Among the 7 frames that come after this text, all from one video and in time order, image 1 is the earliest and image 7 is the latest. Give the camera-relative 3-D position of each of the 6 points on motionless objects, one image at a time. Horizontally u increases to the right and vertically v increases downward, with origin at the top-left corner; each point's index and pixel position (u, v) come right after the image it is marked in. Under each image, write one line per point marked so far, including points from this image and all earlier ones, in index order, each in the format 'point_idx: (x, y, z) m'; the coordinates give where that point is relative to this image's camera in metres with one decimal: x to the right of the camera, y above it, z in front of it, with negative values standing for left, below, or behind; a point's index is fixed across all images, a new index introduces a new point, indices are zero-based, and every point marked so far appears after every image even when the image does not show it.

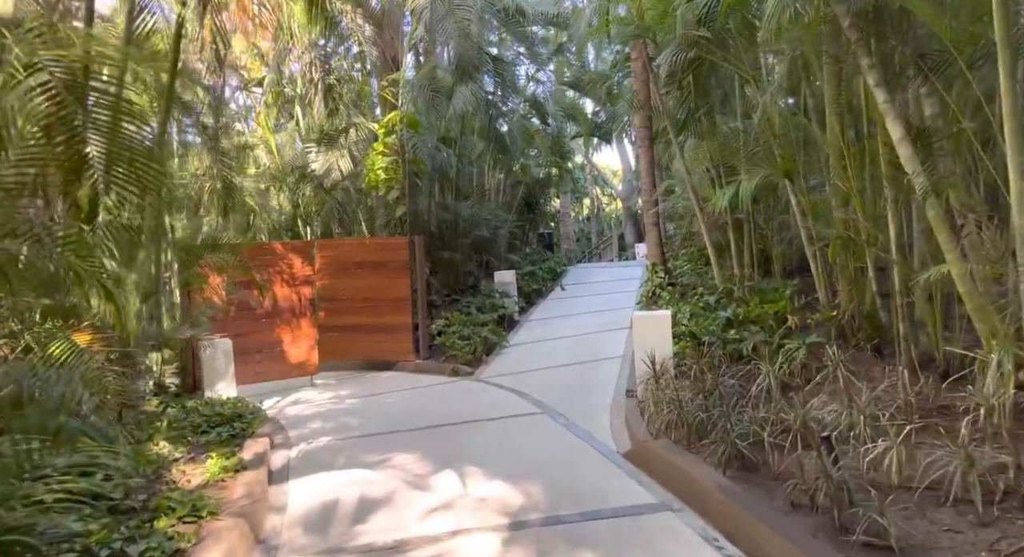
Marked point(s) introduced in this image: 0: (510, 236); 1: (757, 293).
0: (0.0, +0.7, +10.8) m
1: (+1.6, -0.1, +4.2) m
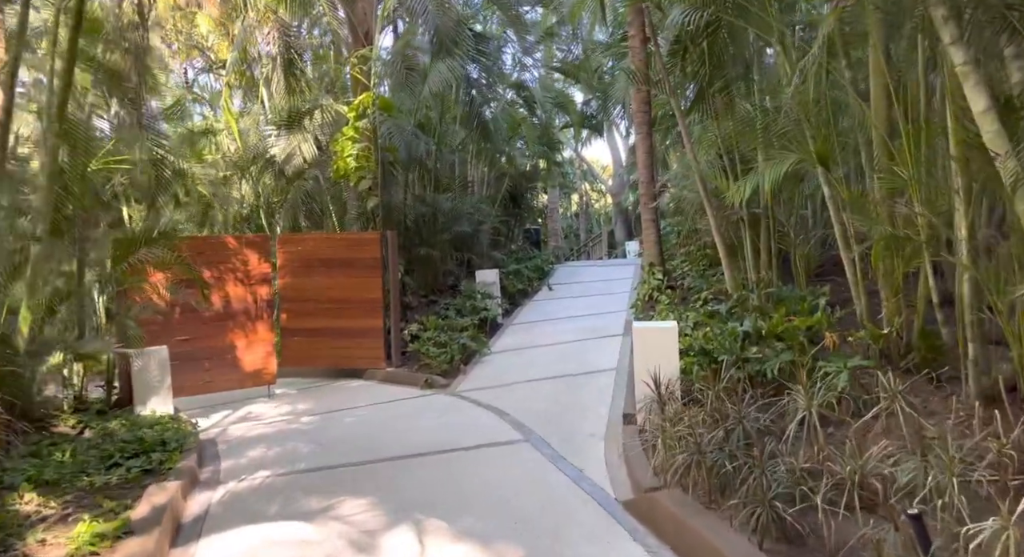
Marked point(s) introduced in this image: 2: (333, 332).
0: (-0.3, +0.7, +10.2) m
1: (+1.5, -0.1, +3.6) m
2: (-2.0, -0.6, +7.0) m
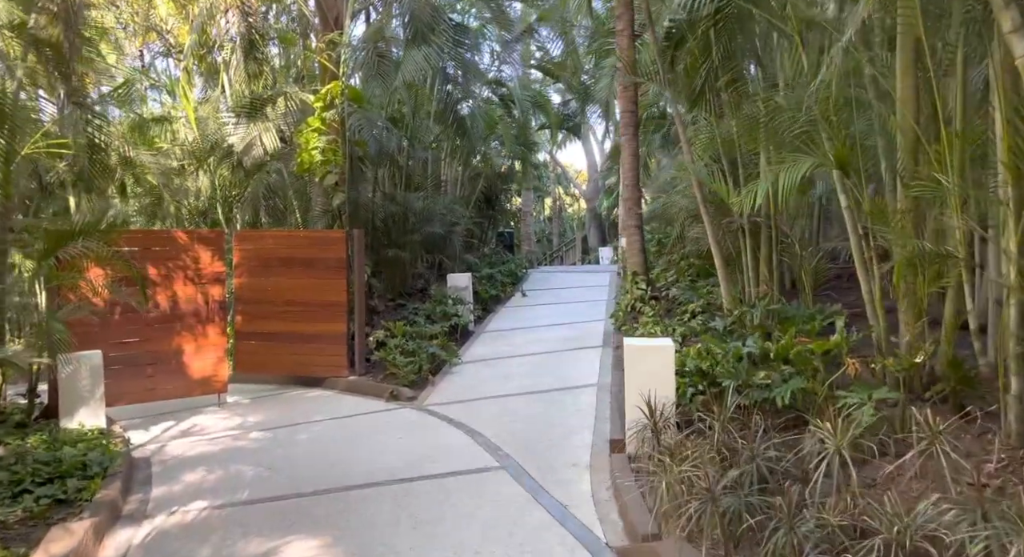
0: (-0.7, +0.7, +9.8) m
1: (+1.4, -0.2, +3.3) m
2: (-2.3, -0.6, +6.5) m
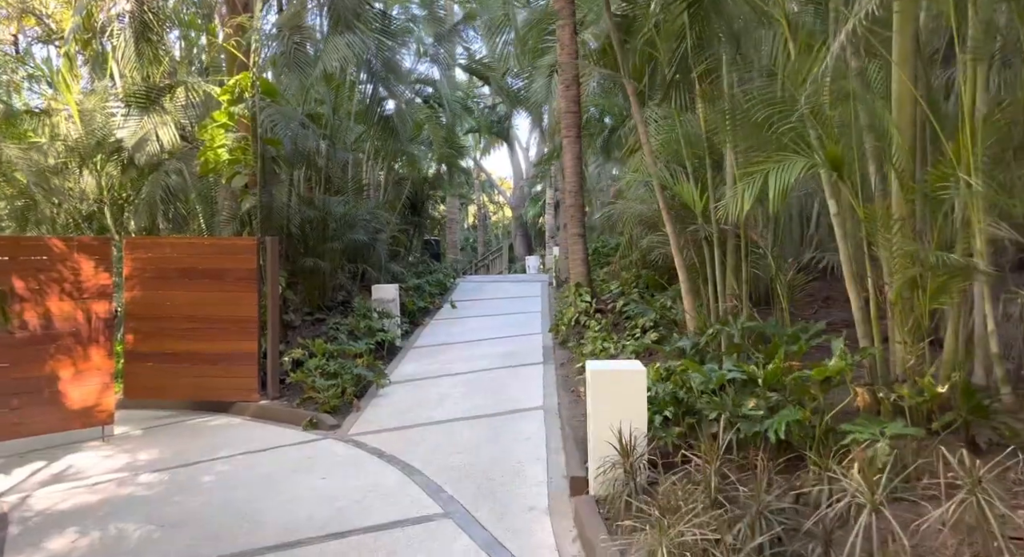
0: (-1.8, +0.5, +9.2) m
1: (+1.1, -0.3, +3.0) m
2: (-2.9, -0.7, +5.7) m
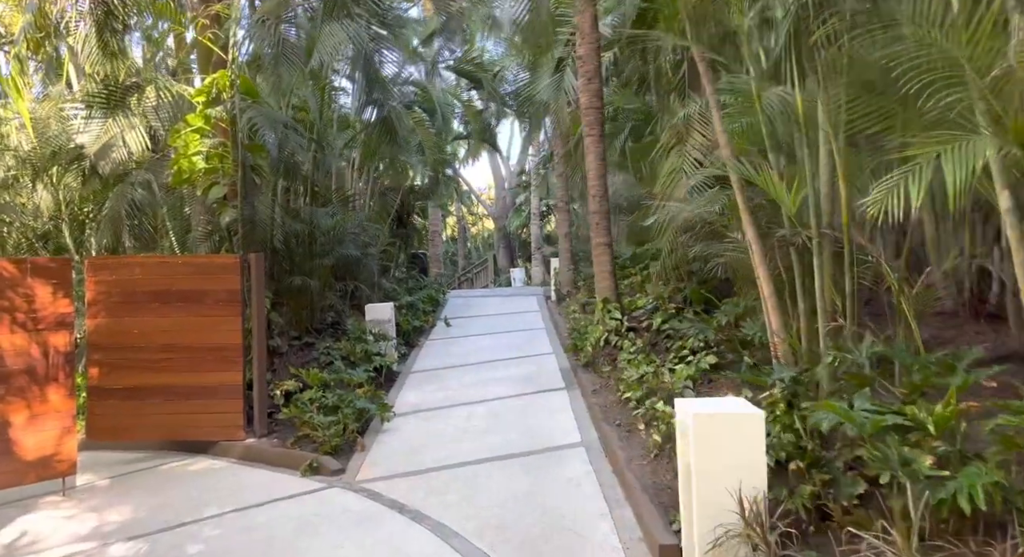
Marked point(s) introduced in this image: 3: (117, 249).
0: (-1.8, +0.3, +8.5) m
1: (+1.4, -0.3, +2.5) m
2: (-2.7, -0.9, +5.0) m
3: (-3.6, +0.3, +5.8) m
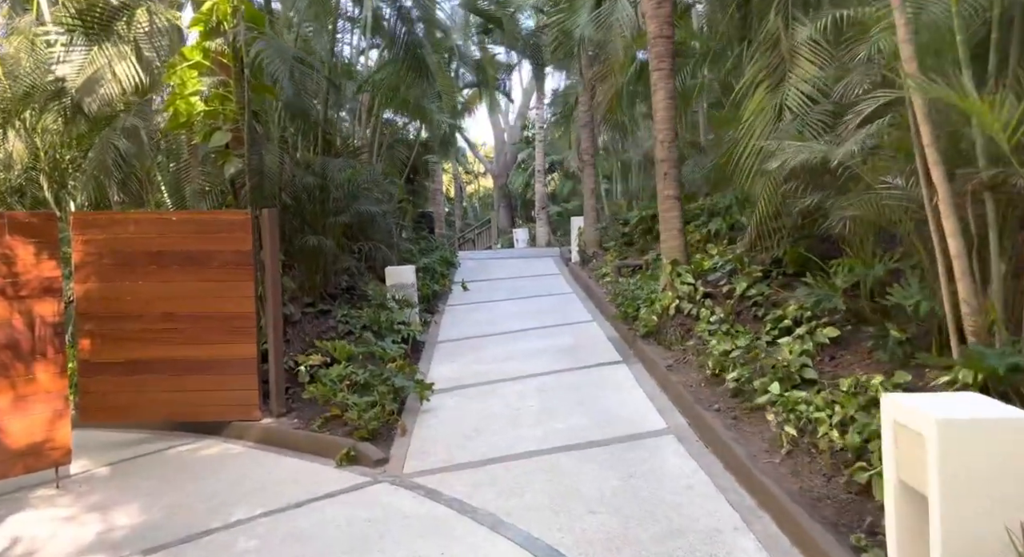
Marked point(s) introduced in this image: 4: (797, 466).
0: (-1.5, +0.8, +7.8) m
1: (+1.8, -0.2, +1.9) m
2: (-2.4, -0.6, +4.4) m
3: (-3.3, +0.6, +5.0) m
4: (+1.1, -0.7, +2.4) m
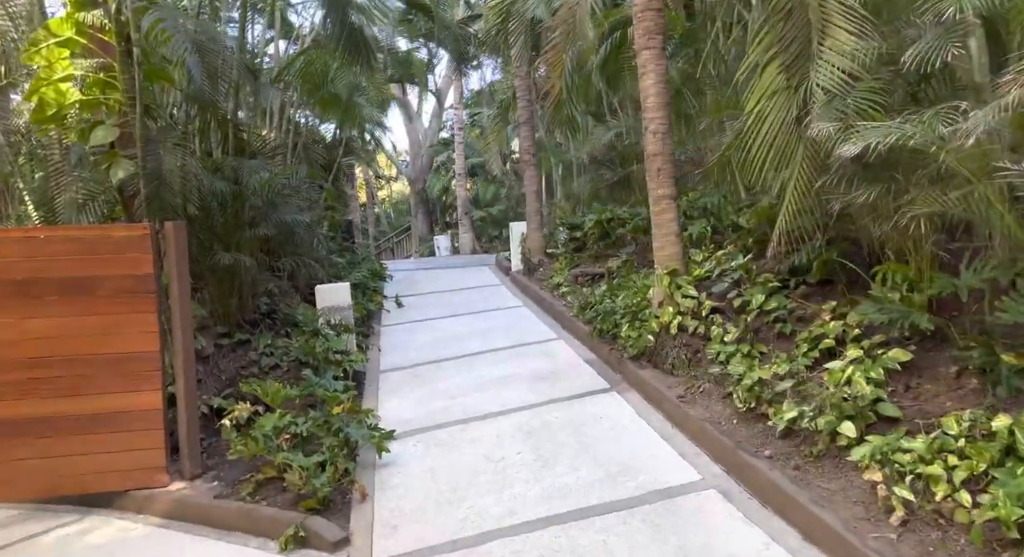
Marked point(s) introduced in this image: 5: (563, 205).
0: (-2.1, +0.6, +6.9) m
1: (+2.0, -0.2, +1.5) m
2: (-2.5, -0.8, +3.3) m
3: (-3.5, +0.4, +3.9) m
4: (+1.2, -0.8, +1.9) m
5: (+0.8, +1.1, +9.4) m
